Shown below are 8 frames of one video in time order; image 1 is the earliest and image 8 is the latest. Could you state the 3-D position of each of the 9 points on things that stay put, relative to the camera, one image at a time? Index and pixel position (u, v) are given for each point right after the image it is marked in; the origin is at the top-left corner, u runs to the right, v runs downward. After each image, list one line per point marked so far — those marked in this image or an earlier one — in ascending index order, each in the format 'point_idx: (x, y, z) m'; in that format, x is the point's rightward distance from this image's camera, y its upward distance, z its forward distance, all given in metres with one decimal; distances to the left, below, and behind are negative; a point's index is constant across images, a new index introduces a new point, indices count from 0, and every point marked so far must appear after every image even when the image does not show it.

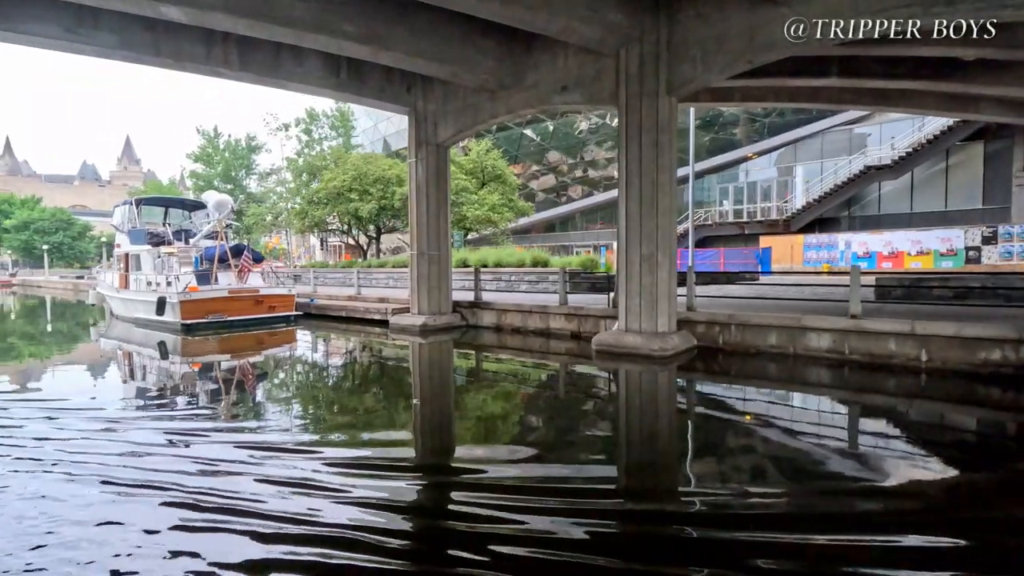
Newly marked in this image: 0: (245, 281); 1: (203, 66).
0: (-7.7, +0.2, +18.0) m
1: (-6.3, +4.5, +12.8) m
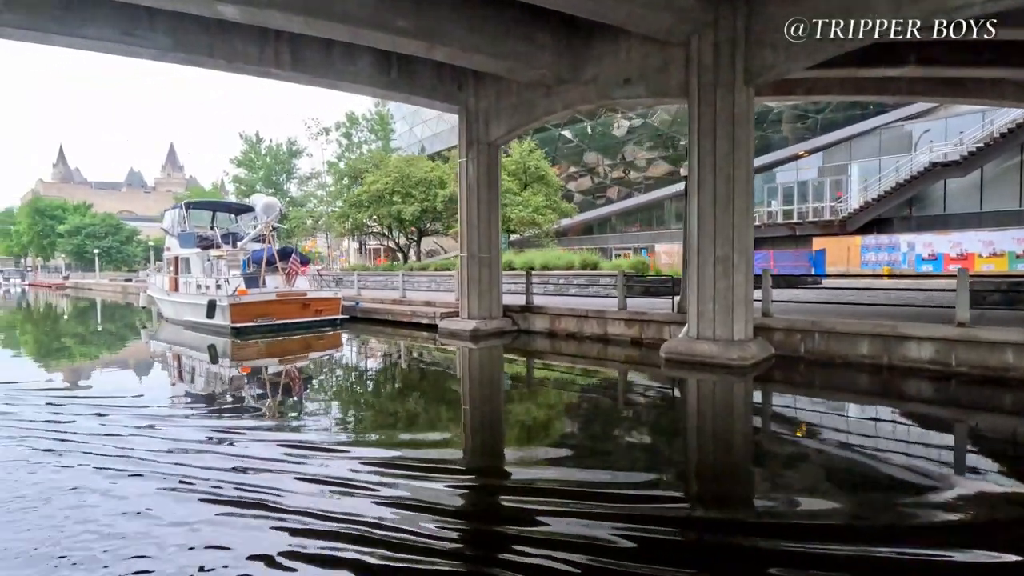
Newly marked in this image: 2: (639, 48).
0: (-6.3, +0.1, +17.9) m
1: (-5.2, +4.5, +12.6) m
2: (+2.2, +4.2, +10.8) m
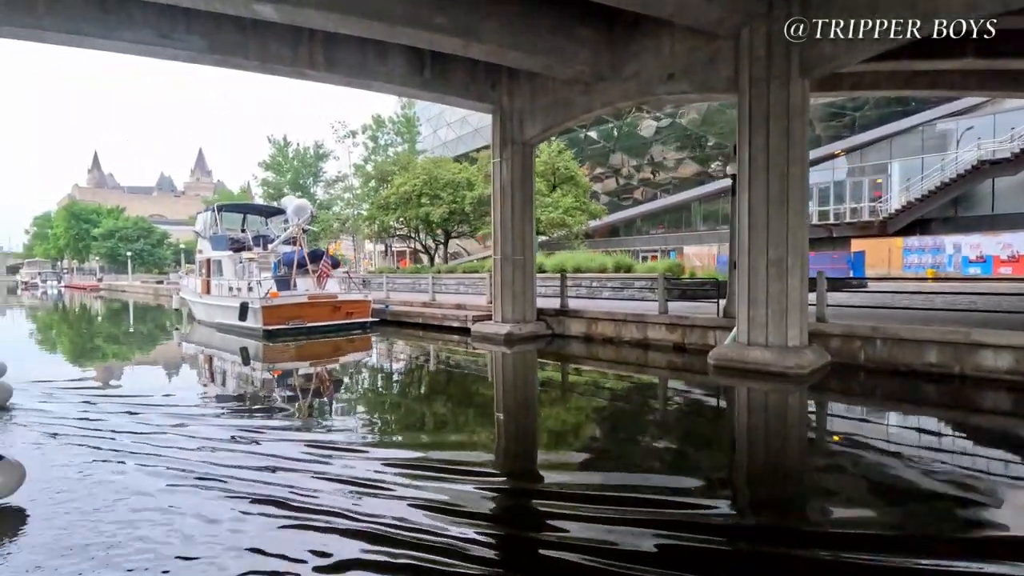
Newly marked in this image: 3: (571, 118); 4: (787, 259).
0: (-5.3, 0.0, +17.7) m
1: (-4.5, +4.4, +12.5) m
2: (+2.9, +4.1, +10.4) m
3: (+1.2, +3.5, +12.8) m
4: (+4.0, +0.4, +9.0) m
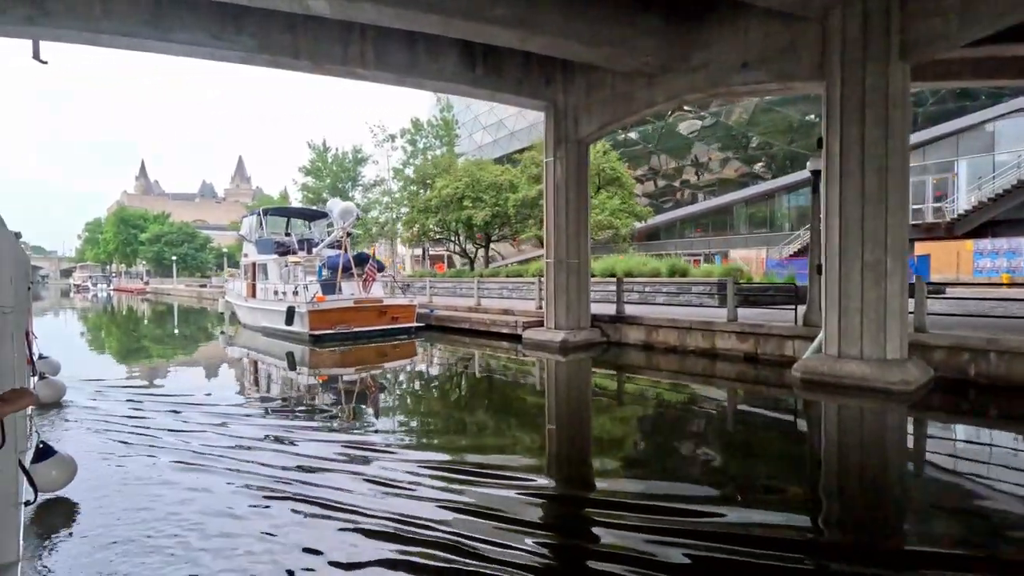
0: (-4.0, -0.1, +17.4) m
1: (-3.4, +4.3, +12.1) m
2: (+3.9, +4.0, +9.6) m
3: (+2.4, +3.4, +12.1) m
4: (+4.9, +0.4, +8.1) m
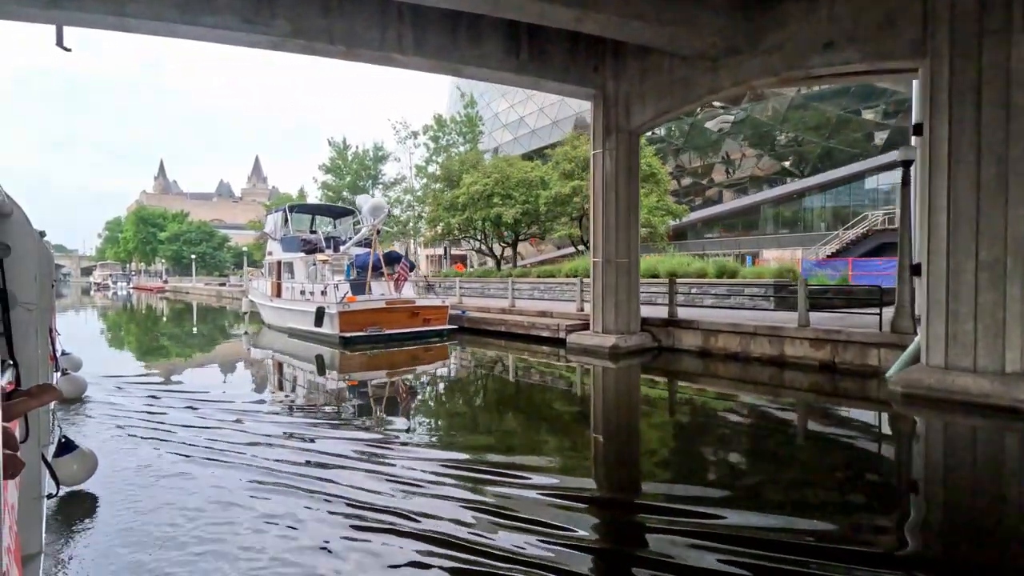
0: (-3.0, -0.1, +16.6) m
1: (-2.5, +4.3, +11.3) m
2: (+4.7, +4.0, +8.7) m
3: (+3.2, +3.4, +11.2) m
4: (+5.7, +0.3, +7.2) m
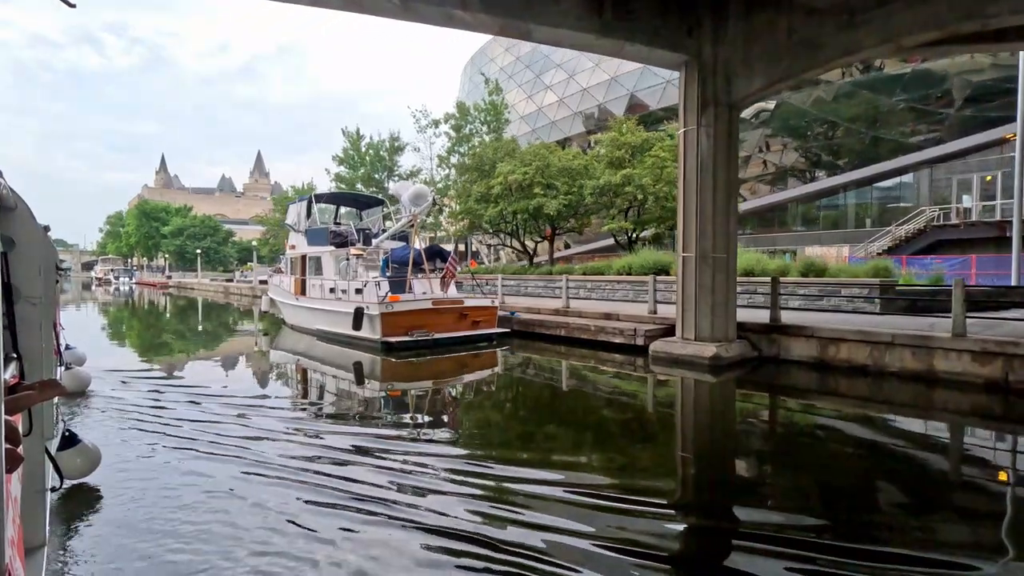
0: (-1.6, 0.0, +14.8) m
1: (-1.1, +4.3, +9.5) m
2: (+6.1, +4.0, +6.9) m
3: (+4.6, +3.4, +9.4) m
4: (+7.0, +0.3, +5.4) m
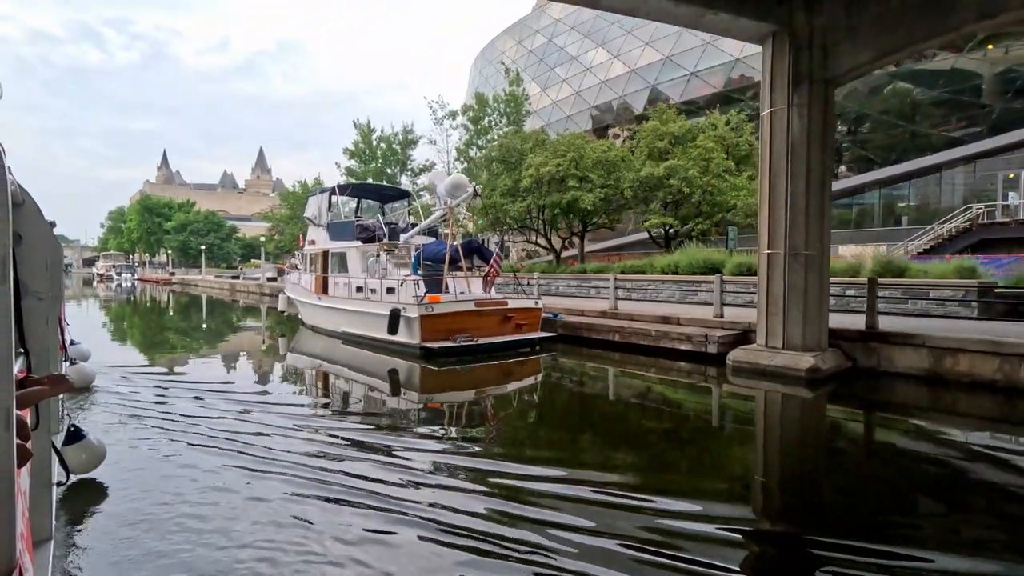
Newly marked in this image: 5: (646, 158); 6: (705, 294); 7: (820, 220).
0: (-0.6, 0.0, +13.5) m
1: (-0.1, +4.3, +8.2) m
2: (+7.1, +3.9, +5.6) m
3: (+5.6, +3.3, +8.1) m
4: (+8.0, +0.2, +4.1) m
5: (+4.1, +4.1, +19.6) m
6: (+4.6, -0.1, +15.0) m
7: (+4.7, +1.0, +9.5) m
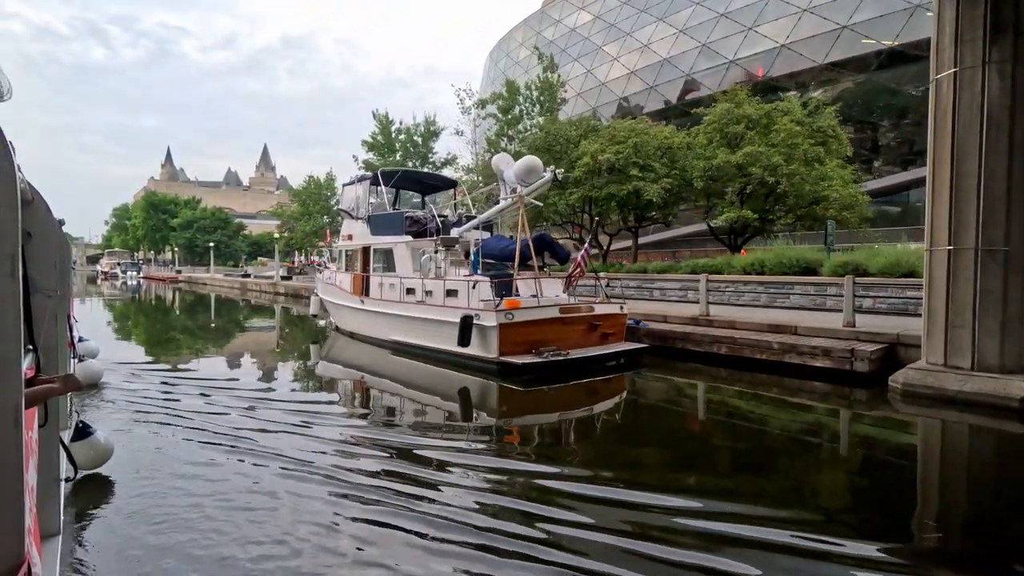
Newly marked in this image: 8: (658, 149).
0: (+0.8, -0.1, +11.6) m
1: (+1.3, +4.3, +6.2) m
2: (+8.5, +3.8, +3.6) m
3: (+7.1, +3.3, +6.2) m
4: (+9.4, +0.1, +2.1) m
5: (+5.6, +4.0, +17.6) m
6: (+6.1, -0.2, +13.0) m
7: (+6.1, +1.0, +7.5) m
8: (+4.0, +4.0, +18.0) m
